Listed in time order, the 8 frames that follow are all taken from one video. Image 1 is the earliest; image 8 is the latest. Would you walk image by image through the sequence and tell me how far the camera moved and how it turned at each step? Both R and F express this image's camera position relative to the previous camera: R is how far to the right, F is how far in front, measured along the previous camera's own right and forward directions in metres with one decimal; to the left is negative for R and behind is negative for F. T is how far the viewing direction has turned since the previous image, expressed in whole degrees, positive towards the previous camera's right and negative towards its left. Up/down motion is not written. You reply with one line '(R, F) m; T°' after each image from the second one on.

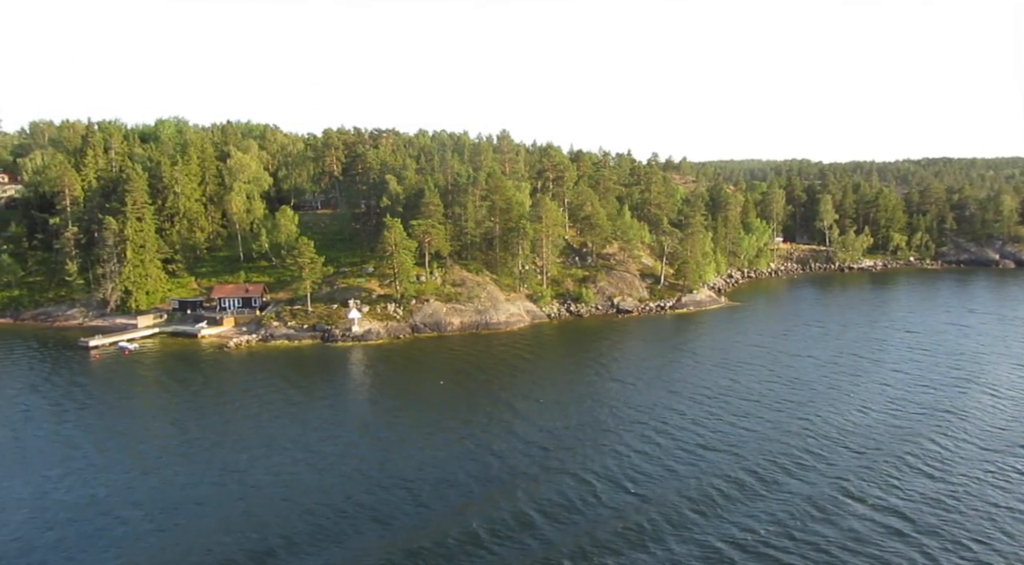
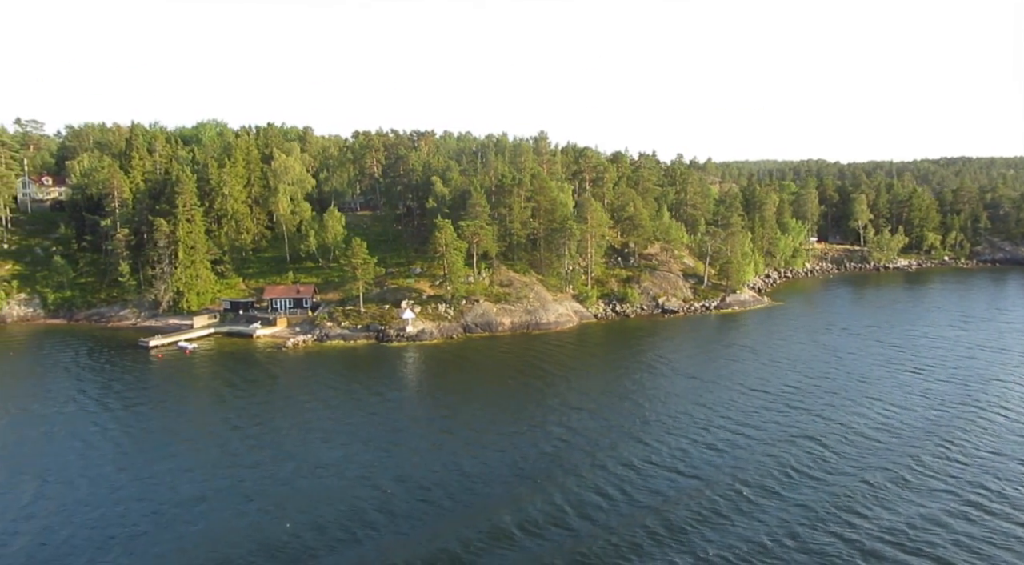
(-3.9, -0.6) m; -1°
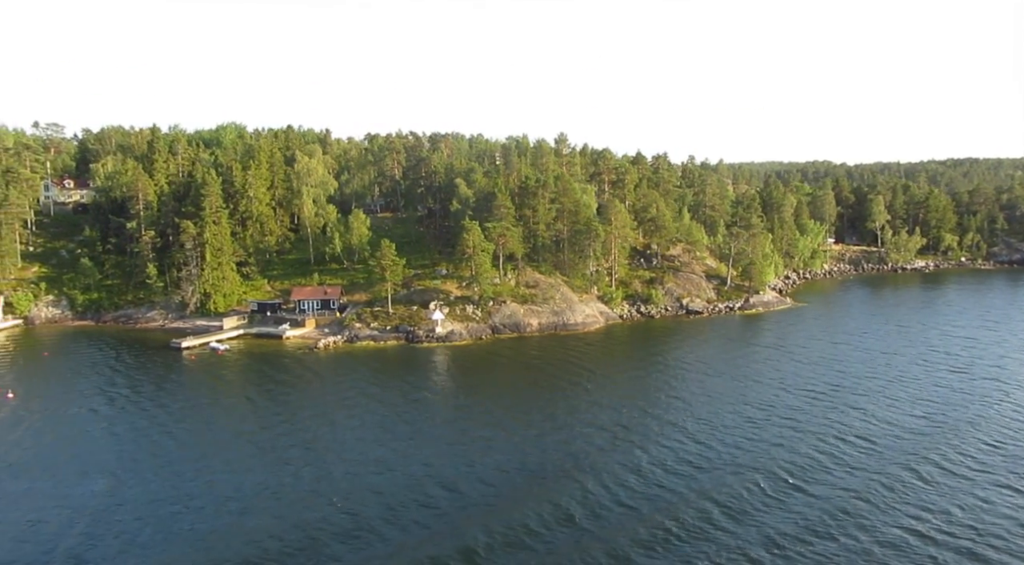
(-2.5, -0.3) m; 0°
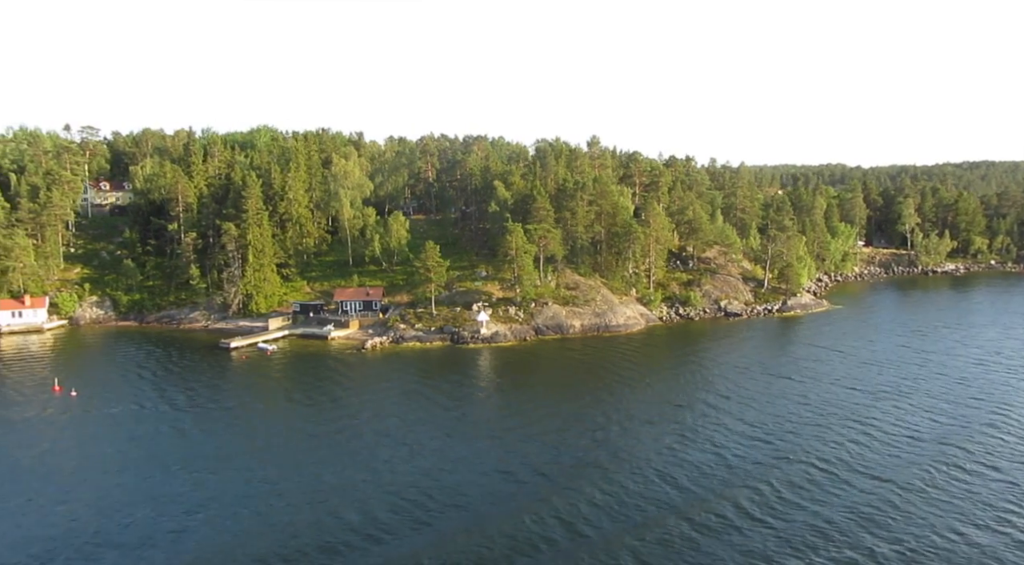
(-3.5, -0.5) m; -1°
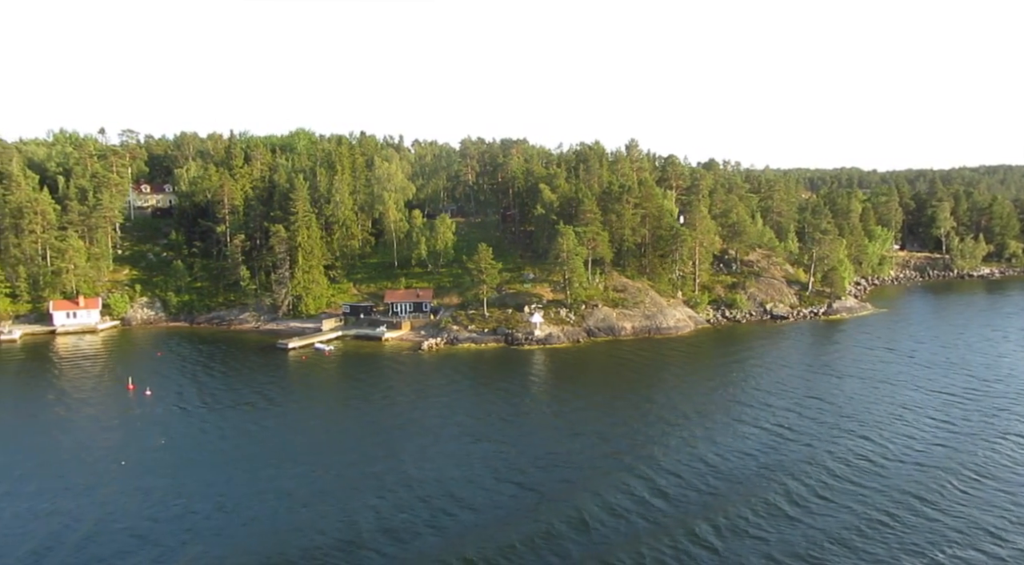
(-4.4, -0.6) m; -1°
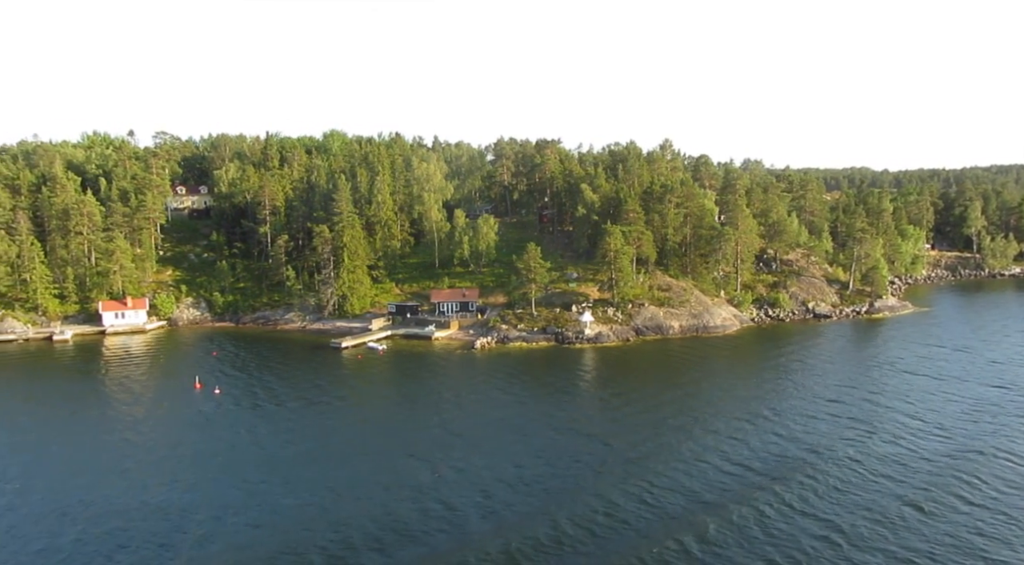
(-4.4, -0.5) m; 0°
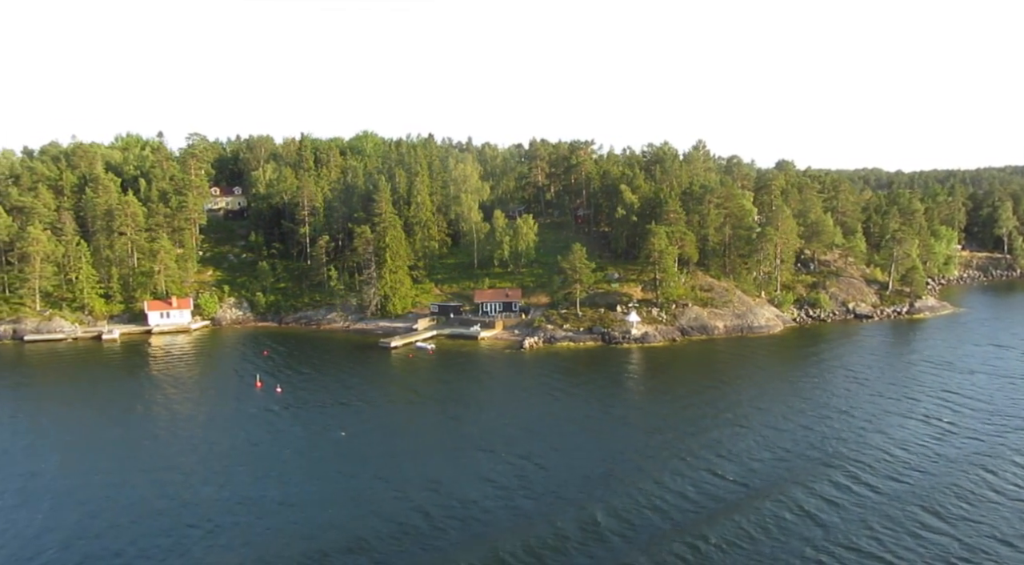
(-4.0, -0.4) m; 0°
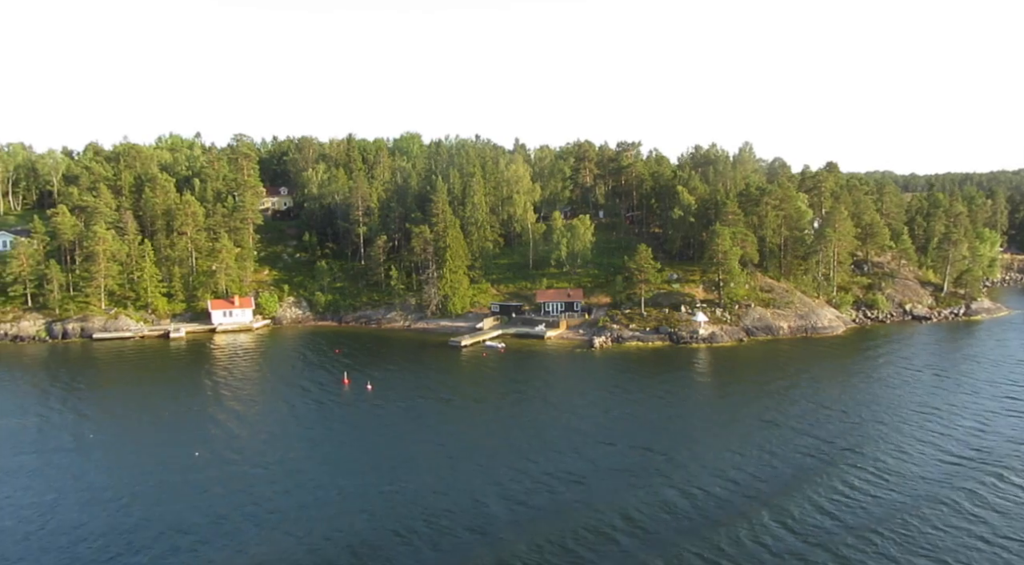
(-6.4, -0.6) m; 0°
